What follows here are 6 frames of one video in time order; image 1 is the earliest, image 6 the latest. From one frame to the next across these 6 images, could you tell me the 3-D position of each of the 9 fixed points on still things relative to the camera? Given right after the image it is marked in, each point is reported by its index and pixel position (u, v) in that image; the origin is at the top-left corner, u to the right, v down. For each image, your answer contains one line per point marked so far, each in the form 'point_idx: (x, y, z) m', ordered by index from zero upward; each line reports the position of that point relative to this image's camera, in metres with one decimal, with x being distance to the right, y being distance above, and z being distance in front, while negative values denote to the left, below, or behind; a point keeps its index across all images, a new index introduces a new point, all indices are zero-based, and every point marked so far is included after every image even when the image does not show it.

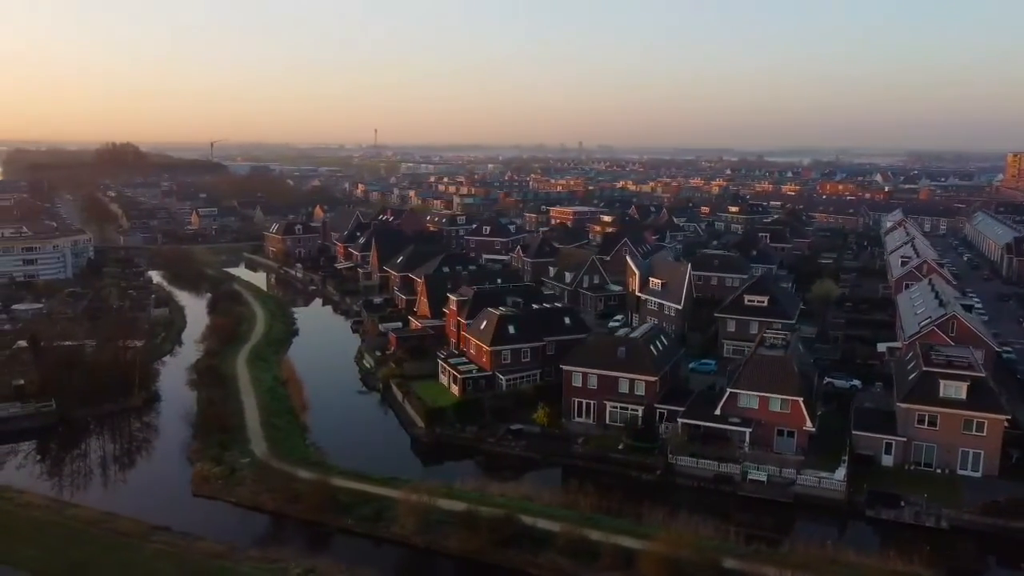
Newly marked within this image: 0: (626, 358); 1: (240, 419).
0: (+2.9, -1.7, +18.7) m
1: (-7.1, -3.4, +19.2) m
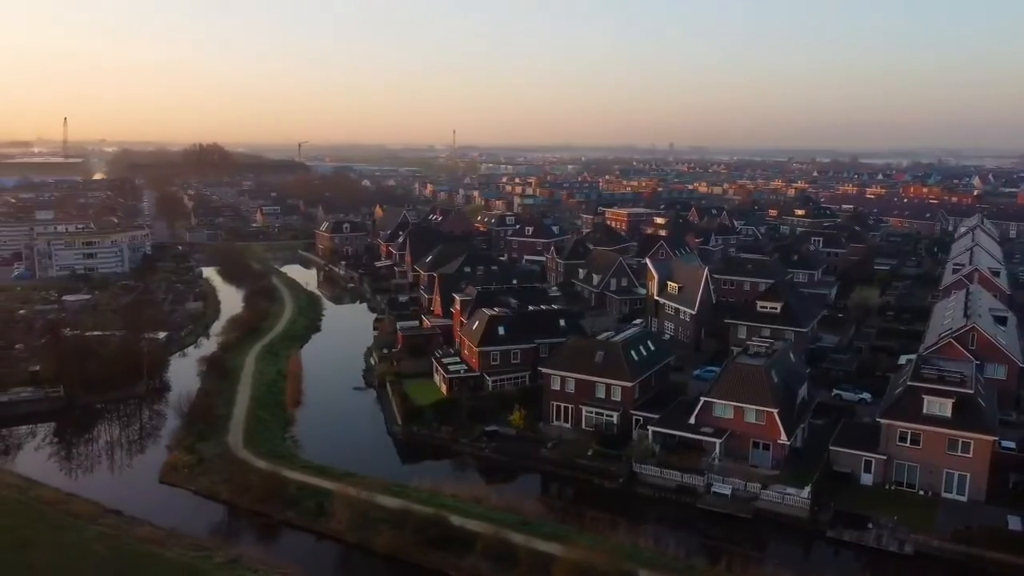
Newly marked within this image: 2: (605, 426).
0: (+2.3, -1.8, +18.3) m
1: (-7.6, -3.3, +19.8) m
2: (+2.3, -3.3, +18.1) m
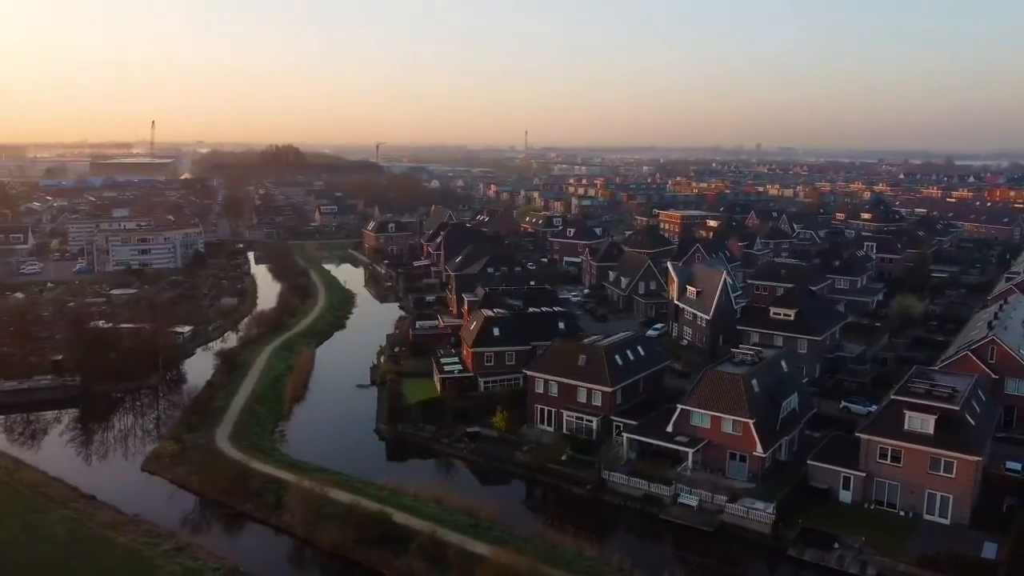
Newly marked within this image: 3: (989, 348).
0: (+1.8, -1.9, +18.1) m
1: (-7.9, -3.2, +20.4) m
2: (+1.8, -3.4, +17.8) m
3: (+12.2, -1.5, +19.1) m
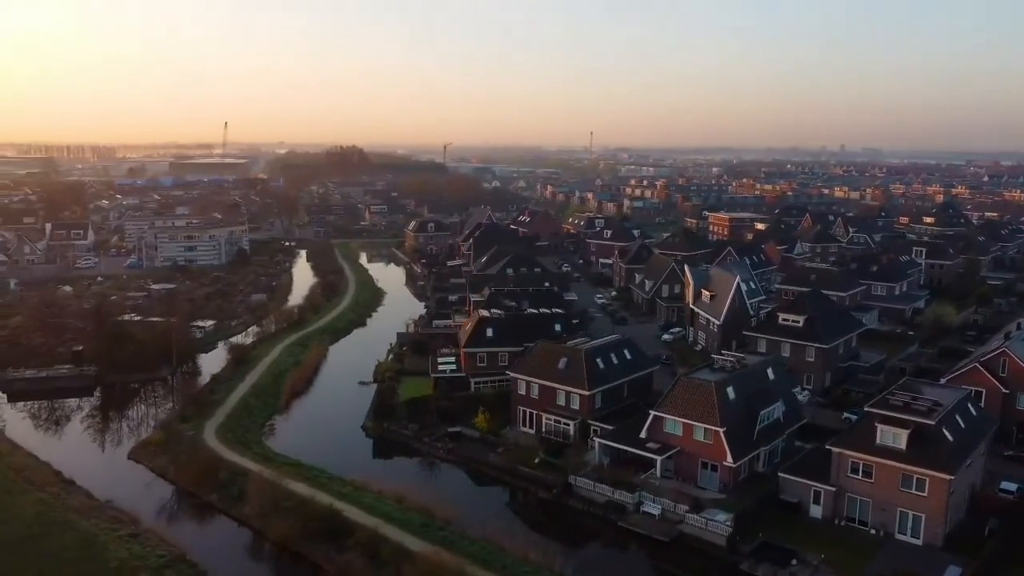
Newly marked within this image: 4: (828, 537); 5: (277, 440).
0: (+1.3, -1.9, +17.9) m
1: (-8.2, -3.1, +21.0) m
2: (+1.2, -3.5, +17.7) m
3: (+11.8, -1.8, +18.1) m
4: (+5.7, -4.5, +13.5) m
5: (-6.0, -3.9, +19.1) m
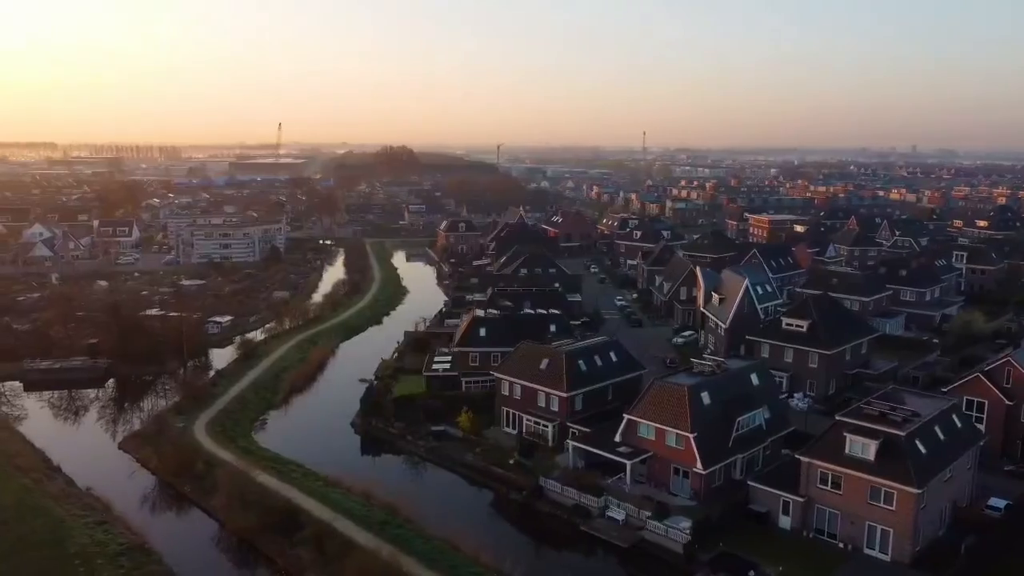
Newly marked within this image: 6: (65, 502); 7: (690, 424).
0: (+0.9, -2.0, +17.7) m
1: (-8.4, -3.0, +21.5) m
2: (+0.7, -3.5, +17.5) m
3: (+11.3, -1.9, +17.2) m
4: (+4.9, -4.6, +13.0) m
5: (-6.4, -3.8, +19.5) m
6: (-8.4, -4.1, +14.2) m
7: (+3.5, -2.7, +14.7) m
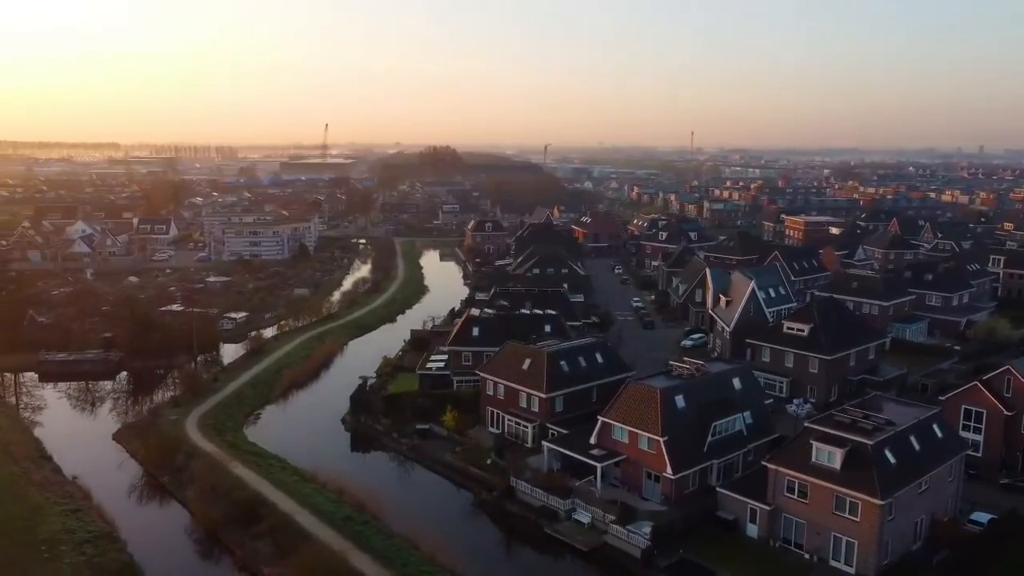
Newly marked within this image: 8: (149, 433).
0: (+0.4, -2.0, +17.7) m
1: (-8.6, -2.9, +22.0) m
2: (+0.3, -3.5, +17.5) m
3: (+10.9, -2.0, +16.5) m
4: (+4.1, -4.6, +12.7) m
5: (-6.7, -3.7, +19.9) m
6: (-9.1, -4.0, +14.7) m
7: (+2.9, -2.7, +14.5) m
8: (-8.7, -3.5, +17.9) m
